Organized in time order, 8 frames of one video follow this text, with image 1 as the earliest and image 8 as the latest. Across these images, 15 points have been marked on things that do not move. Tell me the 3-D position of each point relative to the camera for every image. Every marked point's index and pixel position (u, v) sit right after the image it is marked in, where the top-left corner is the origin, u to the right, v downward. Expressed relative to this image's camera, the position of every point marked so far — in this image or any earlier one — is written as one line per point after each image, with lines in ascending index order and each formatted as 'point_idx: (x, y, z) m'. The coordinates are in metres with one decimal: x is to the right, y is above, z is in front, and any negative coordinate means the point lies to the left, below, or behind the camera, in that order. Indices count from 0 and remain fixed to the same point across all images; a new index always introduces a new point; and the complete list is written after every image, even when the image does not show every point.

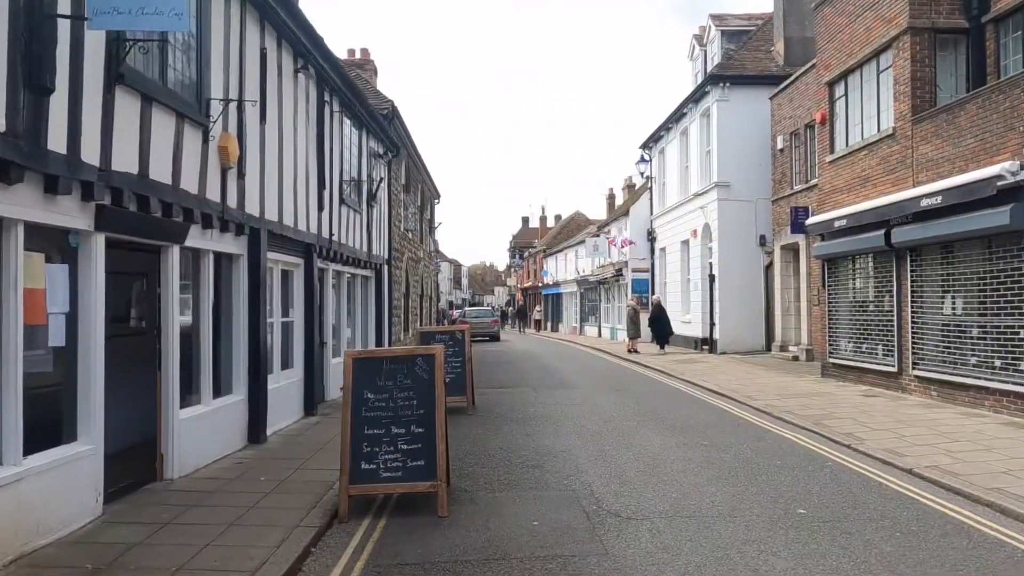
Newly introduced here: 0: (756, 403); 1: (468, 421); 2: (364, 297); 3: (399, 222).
0: (+4.0, -1.9, +12.4) m
1: (-0.6, -1.9, +10.9) m
2: (-3.1, -0.2, +15.8) m
3: (-2.9, +1.7, +19.4) m
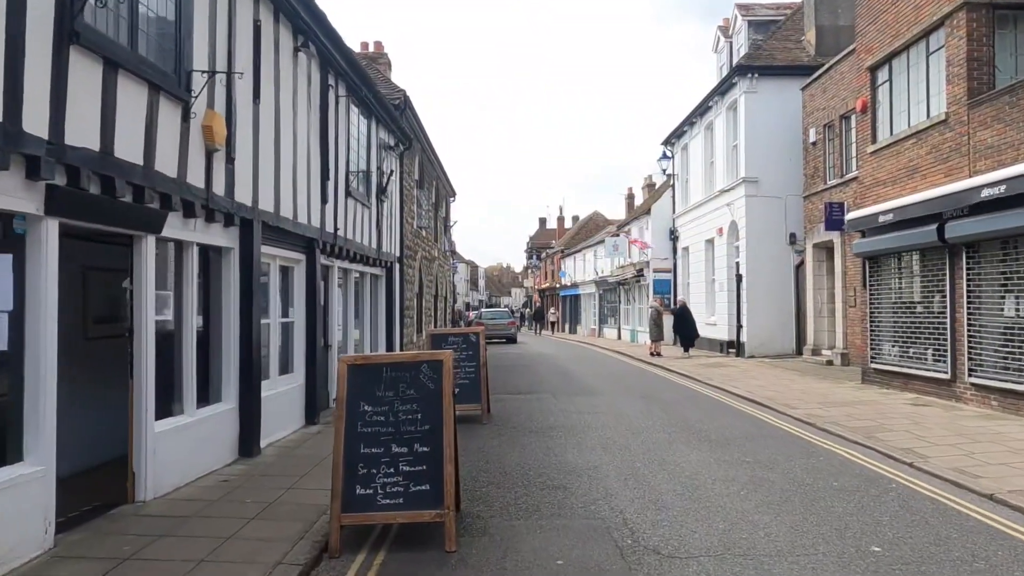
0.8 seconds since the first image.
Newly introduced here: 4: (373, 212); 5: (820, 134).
0: (+4.3, -1.9, +11.4) m
1: (-0.4, -1.9, +10.0) m
2: (-2.7, -0.2, +14.9) m
3: (-2.4, +1.7, +18.5) m
4: (-2.5, +1.4, +13.7) m
5: (+8.0, +4.0, +19.8) m
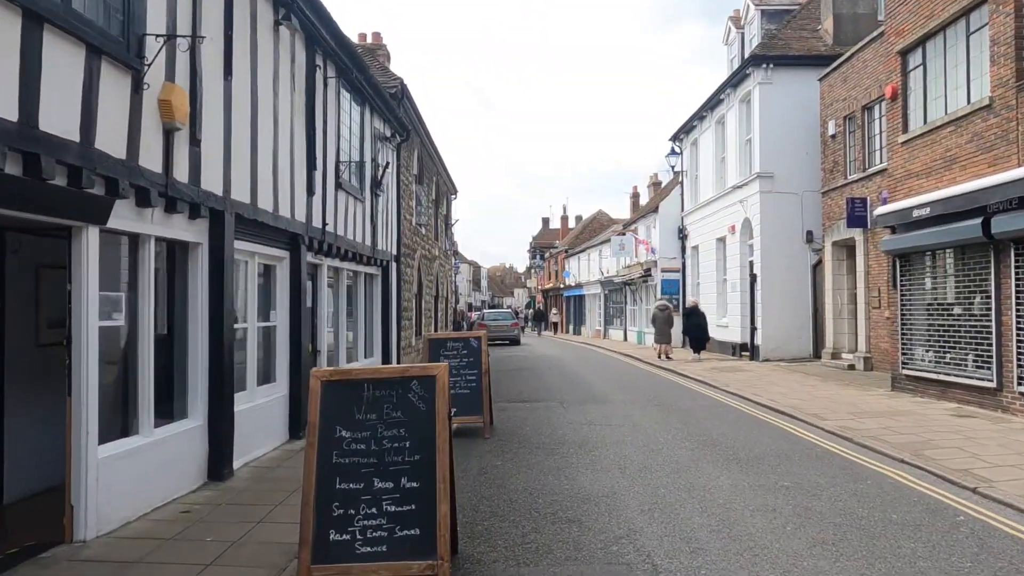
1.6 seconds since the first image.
0: (+4.3, -1.9, +10.4) m
1: (-0.3, -1.9, +9.1) m
2: (-2.7, -0.2, +14.0) m
3: (-2.3, +1.7, +17.6) m
4: (-2.4, +1.4, +12.7) m
5: (+8.1, +4.0, +18.8) m
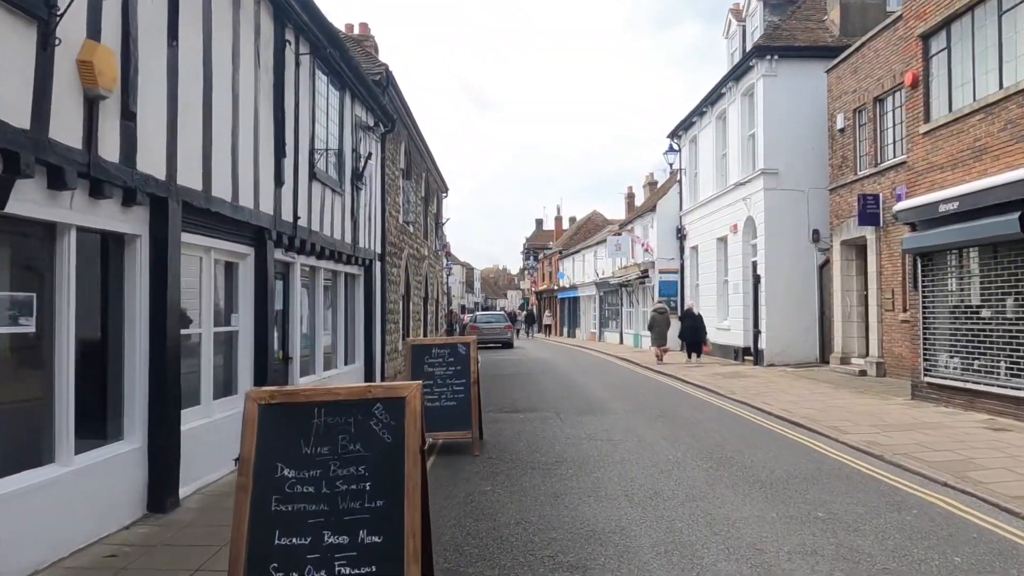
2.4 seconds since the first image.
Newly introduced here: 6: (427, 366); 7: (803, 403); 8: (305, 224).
0: (+4.2, -1.9, +9.4) m
1: (-0.4, -1.9, +8.1) m
2: (-2.8, -0.2, +13.0) m
3: (-2.5, +1.7, +16.6) m
4: (-2.6, +1.4, +11.7) m
5: (+7.9, +4.0, +17.9) m
6: (-1.0, -0.9, +9.1) m
7: (+4.9, -2.0, +12.9) m
8: (-2.7, +0.8, +9.8) m
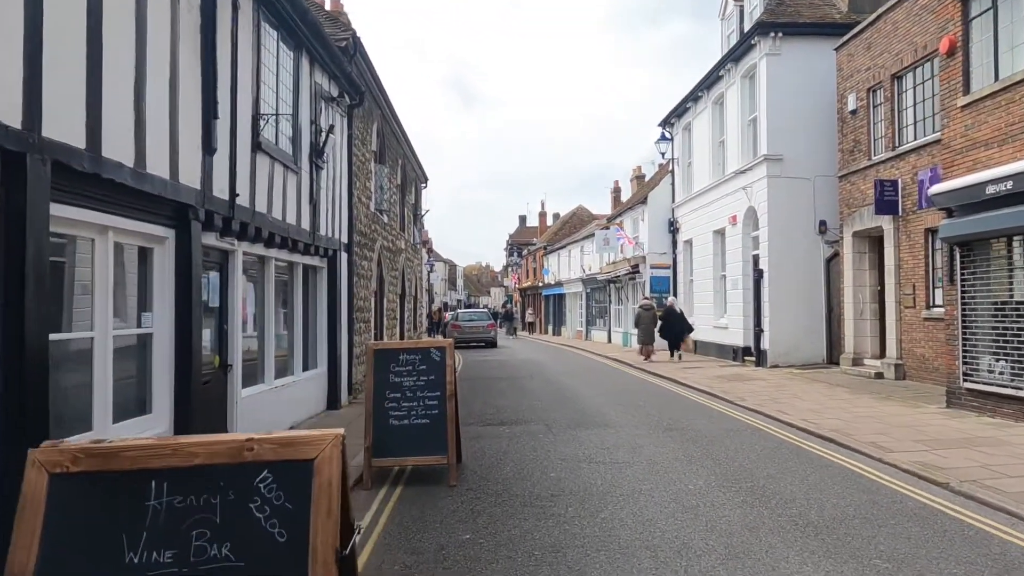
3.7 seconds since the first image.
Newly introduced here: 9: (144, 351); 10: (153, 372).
0: (+4.1, -1.8, +7.9) m
1: (-0.5, -1.8, +6.5) m
2: (-3.0, -0.1, +11.3) m
3: (-2.8, +1.8, +14.9) m
4: (-2.8, +1.4, +10.1) m
5: (+7.6, +4.1, +16.4) m
6: (-1.2, -0.9, +7.5) m
7: (+4.7, -1.9, +11.4) m
8: (-2.8, +0.9, +8.2) m
9: (-3.1, -0.5, +6.5) m
10: (-3.1, -0.7, +6.5) m
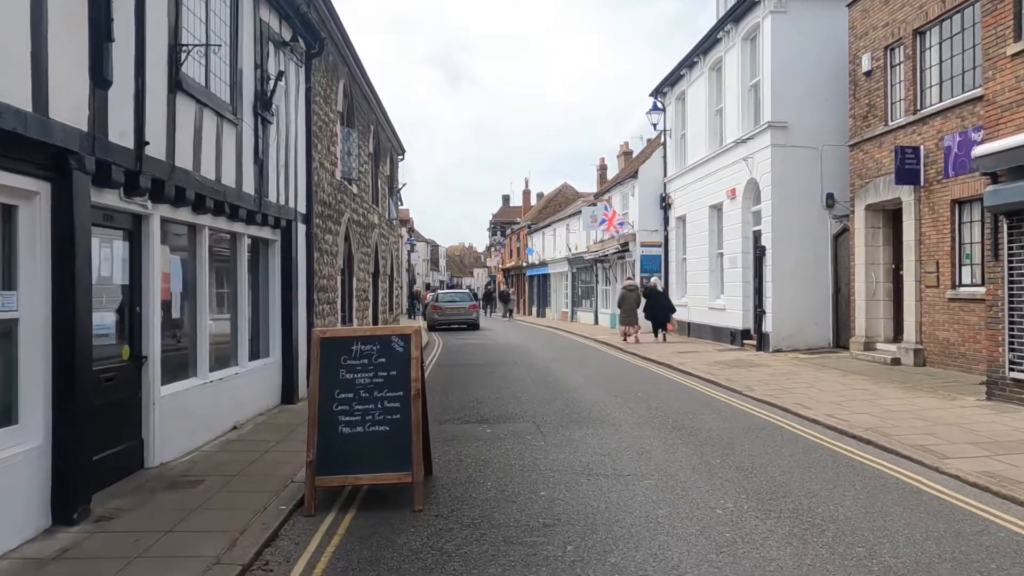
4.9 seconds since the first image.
0: (+3.9, -1.6, +6.6) m
1: (-0.7, -1.6, +5.0) m
2: (-3.3, +0.2, +9.7) m
3: (-3.1, +2.2, +13.3) m
4: (-3.0, +1.7, +8.5) m
5: (+7.2, +4.5, +15.0) m
6: (-1.3, -0.6, +5.9) m
7: (+4.4, -1.6, +10.0) m
8: (-3.0, +1.1, +6.6) m
9: (-3.2, -0.3, +4.9) m
10: (-3.2, -0.5, +4.9) m
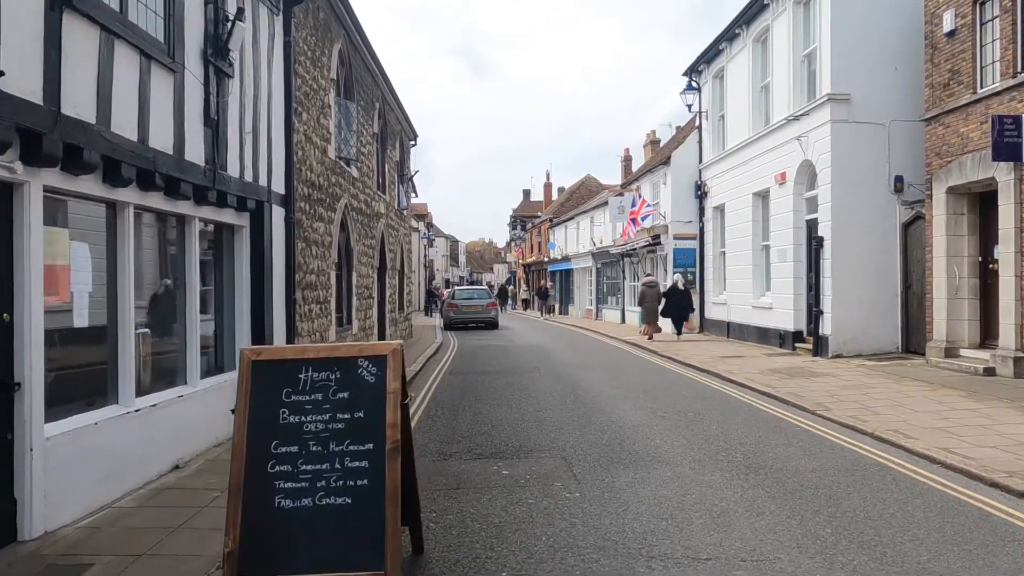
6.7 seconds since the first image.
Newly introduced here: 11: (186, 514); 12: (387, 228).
0: (+4.1, -1.6, +4.4) m
1: (-0.5, -1.6, +3.0) m
2: (-3.0, +0.2, +7.8) m
3: (-2.8, +2.2, +11.3) m
4: (-2.8, +1.7, +6.5) m
5: (+7.6, +4.6, +12.8) m
6: (-1.2, -0.6, +4.0) m
7: (+4.7, -1.5, +7.9) m
8: (-2.8, +1.1, +4.6) m
9: (-3.1, -0.3, +3.0) m
10: (-3.1, -0.5, +3.0) m
11: (-2.3, -1.6, +5.4) m
12: (-2.9, +1.4, +17.7) m
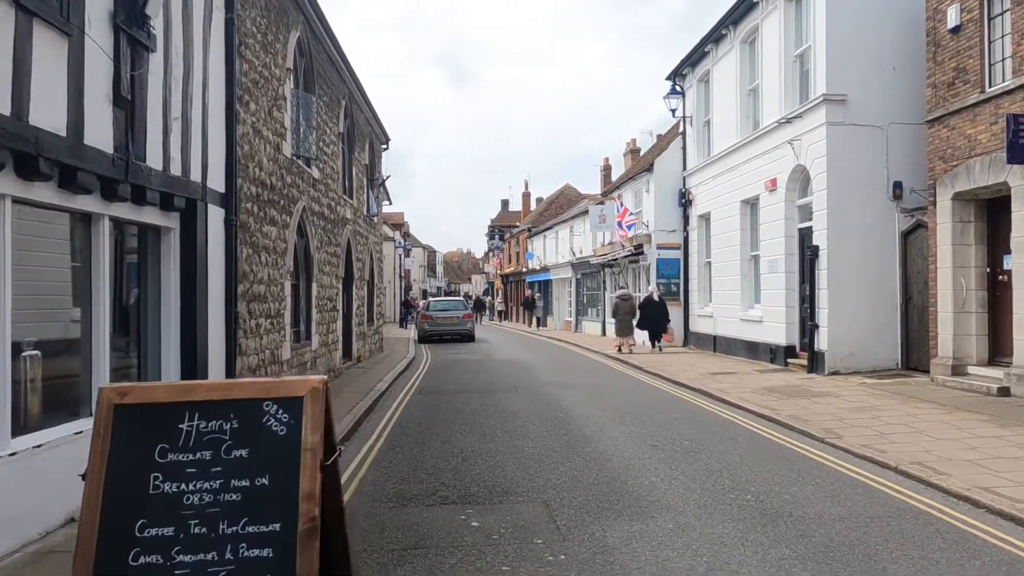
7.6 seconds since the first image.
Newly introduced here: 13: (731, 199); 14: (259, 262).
0: (+3.9, -1.6, +3.4) m
1: (-0.6, -1.7, +1.9) m
2: (-3.3, +0.1, +6.6) m
3: (-3.1, +2.1, +10.2) m
4: (-3.0, +1.6, +5.4) m
5: (+7.2, +4.3, +11.9) m
6: (-1.3, -0.7, +2.8) m
7: (+4.4, -1.7, +6.9) m
8: (-3.0, +1.1, +3.5) m
9: (-3.2, -0.4, +1.8) m
10: (-3.2, -0.6, +1.8) m
11: (-2.5, -1.7, +4.2) m
12: (-3.4, +1.1, +16.6) m
13: (+5.5, +2.3, +19.2) m
14: (-3.1, +0.3, +9.2) m
